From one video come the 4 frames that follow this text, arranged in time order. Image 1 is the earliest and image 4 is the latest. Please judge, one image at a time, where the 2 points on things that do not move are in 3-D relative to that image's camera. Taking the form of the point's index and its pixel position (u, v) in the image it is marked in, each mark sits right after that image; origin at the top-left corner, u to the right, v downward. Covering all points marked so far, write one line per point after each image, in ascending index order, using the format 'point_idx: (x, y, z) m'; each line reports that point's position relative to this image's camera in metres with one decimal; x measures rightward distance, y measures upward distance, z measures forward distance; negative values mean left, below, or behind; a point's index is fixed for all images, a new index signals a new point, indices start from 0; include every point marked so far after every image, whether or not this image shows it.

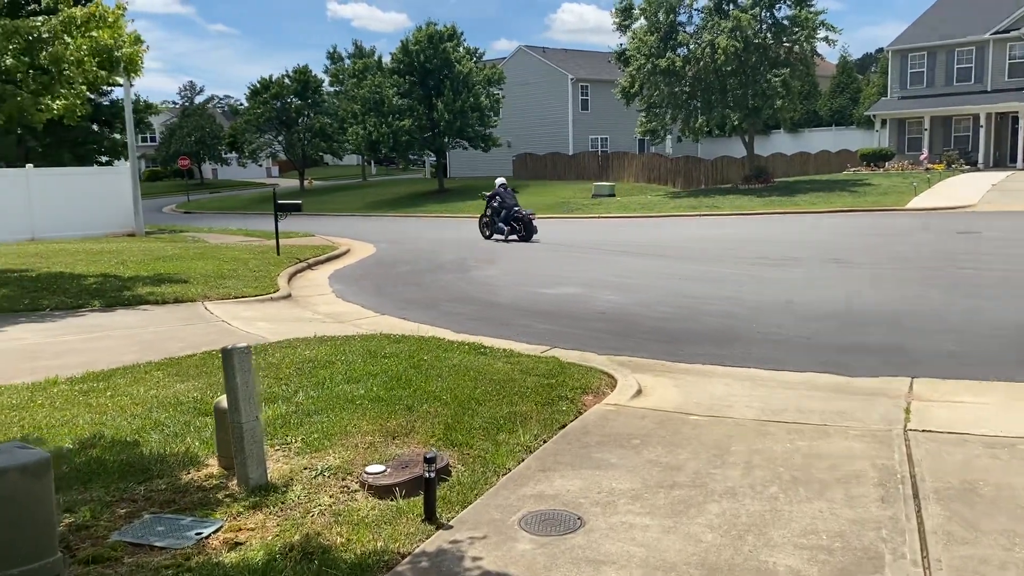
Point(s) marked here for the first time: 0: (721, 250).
0: (+3.5, +0.7, +15.0) m
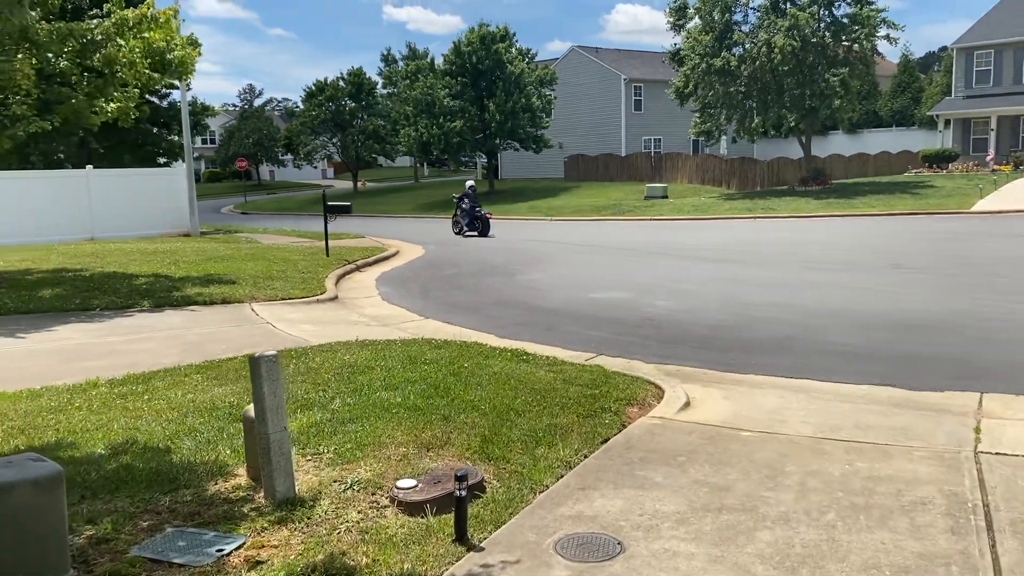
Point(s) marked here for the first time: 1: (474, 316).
0: (+4.4, +0.6, +14.5) m
1: (-0.4, -0.3, +9.6) m
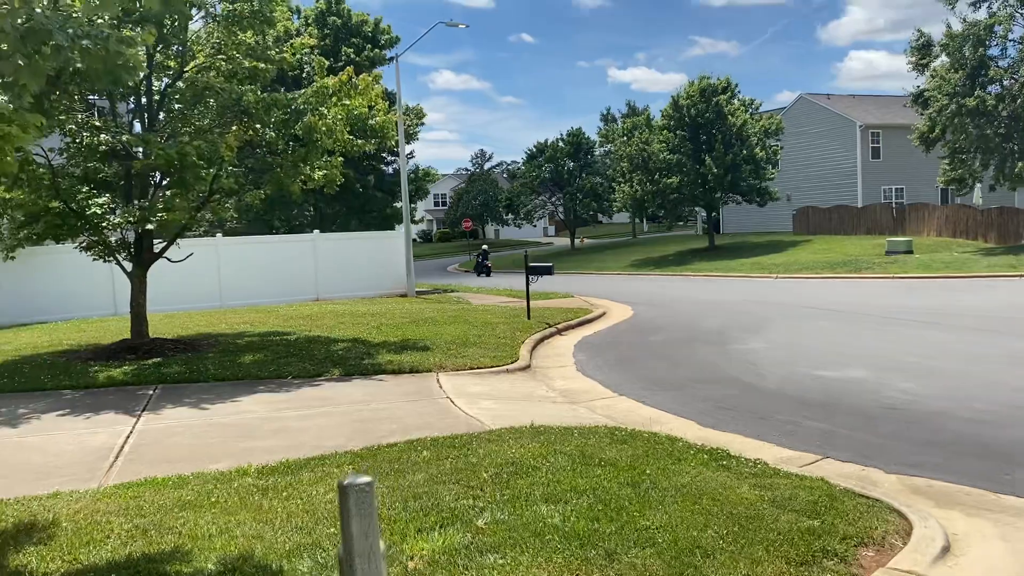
0: (+7.4, -0.5, +12.0) m
1: (+1.6, -1.0, +8.5) m
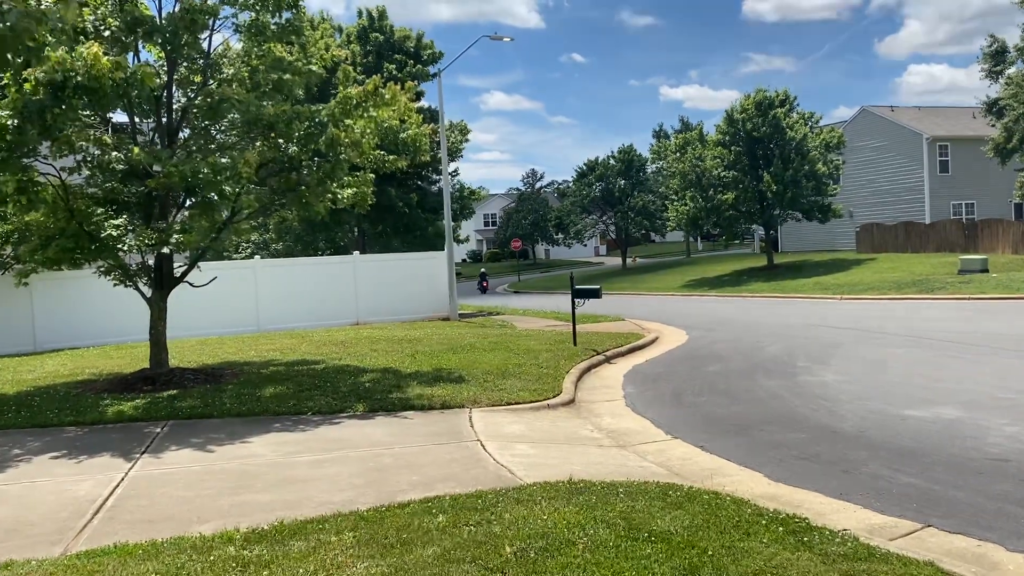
0: (+8.0, -0.8, +10.6) m
1: (+1.9, -1.3, +7.4) m
